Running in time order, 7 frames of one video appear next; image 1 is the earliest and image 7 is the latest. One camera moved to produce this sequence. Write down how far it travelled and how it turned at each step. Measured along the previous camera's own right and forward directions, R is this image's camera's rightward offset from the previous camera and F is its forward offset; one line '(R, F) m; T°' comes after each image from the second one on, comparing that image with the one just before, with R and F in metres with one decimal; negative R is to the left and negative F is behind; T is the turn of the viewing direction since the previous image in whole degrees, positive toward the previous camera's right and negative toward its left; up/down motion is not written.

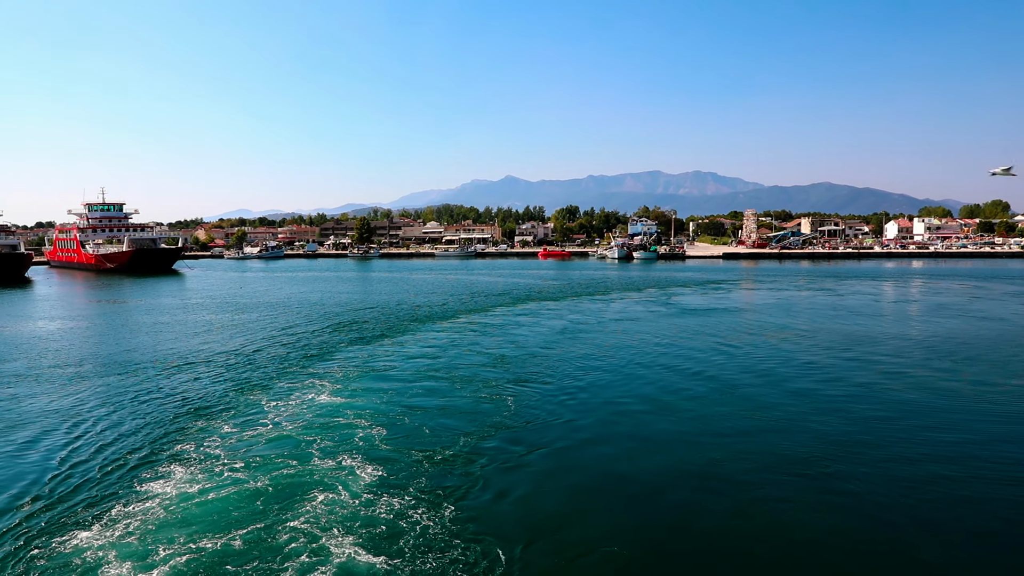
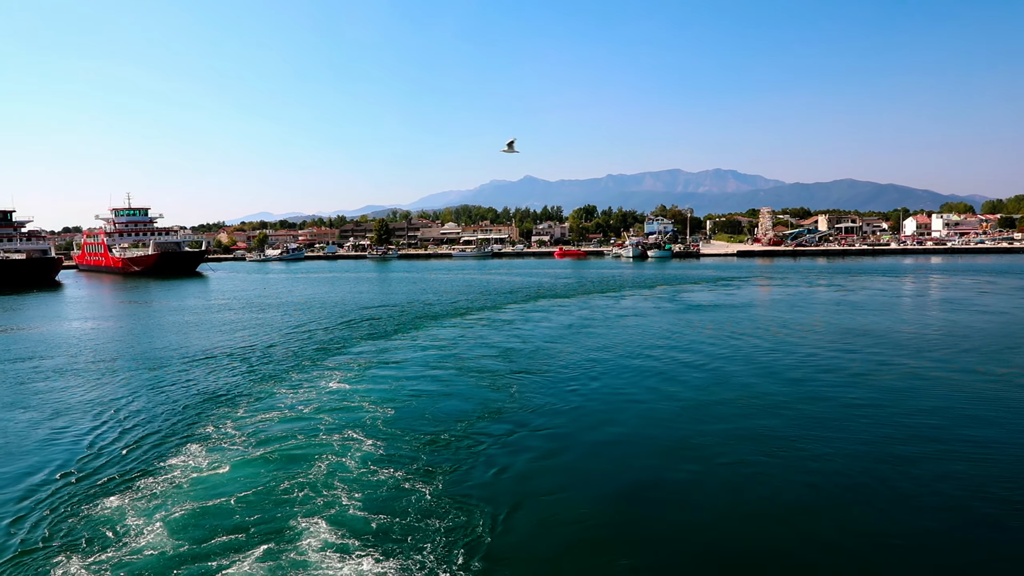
(+0.4, -0.7) m; -2°
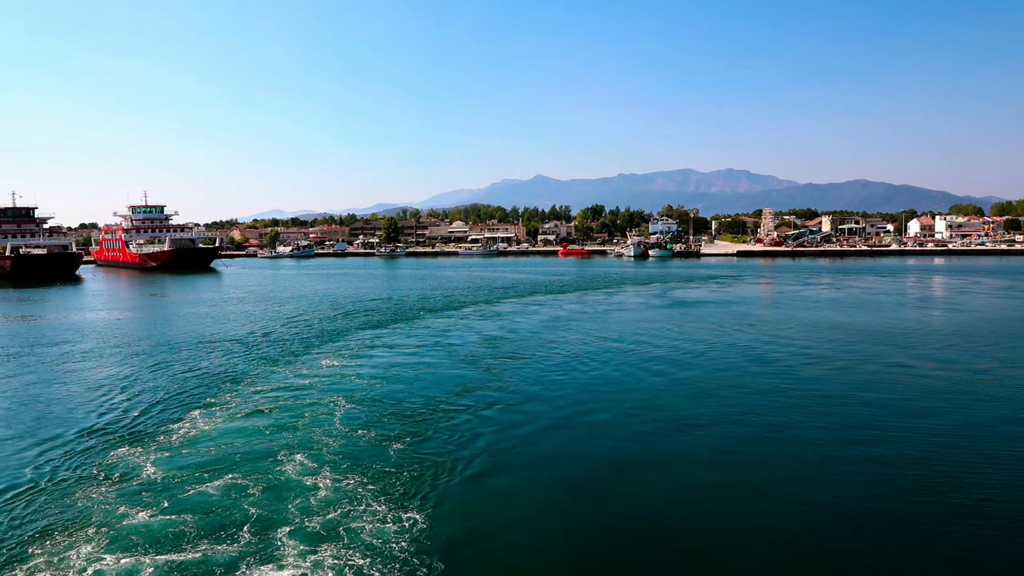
(+0.7, -1.0) m; -1°
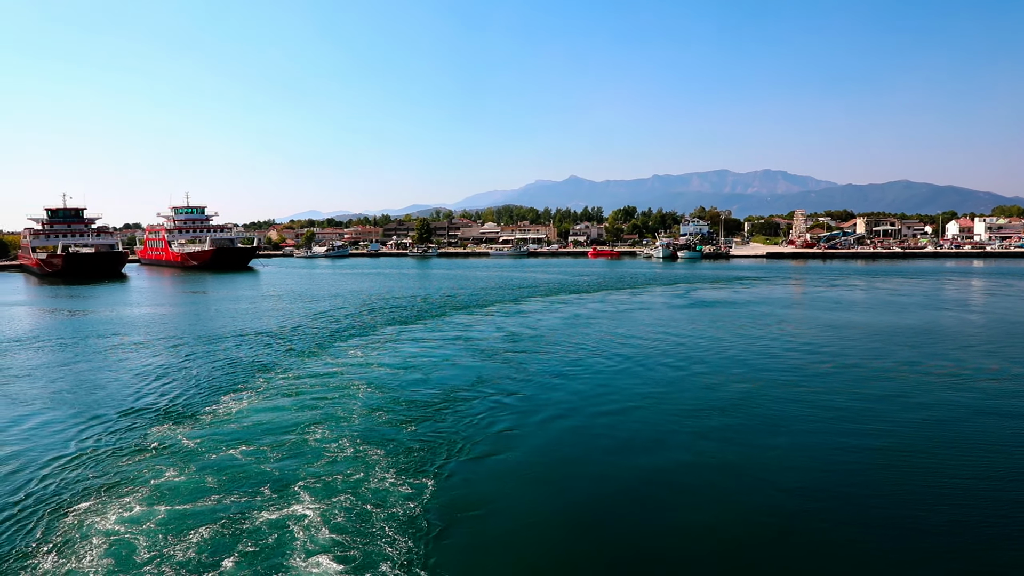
(+0.3, -0.7) m; -3°
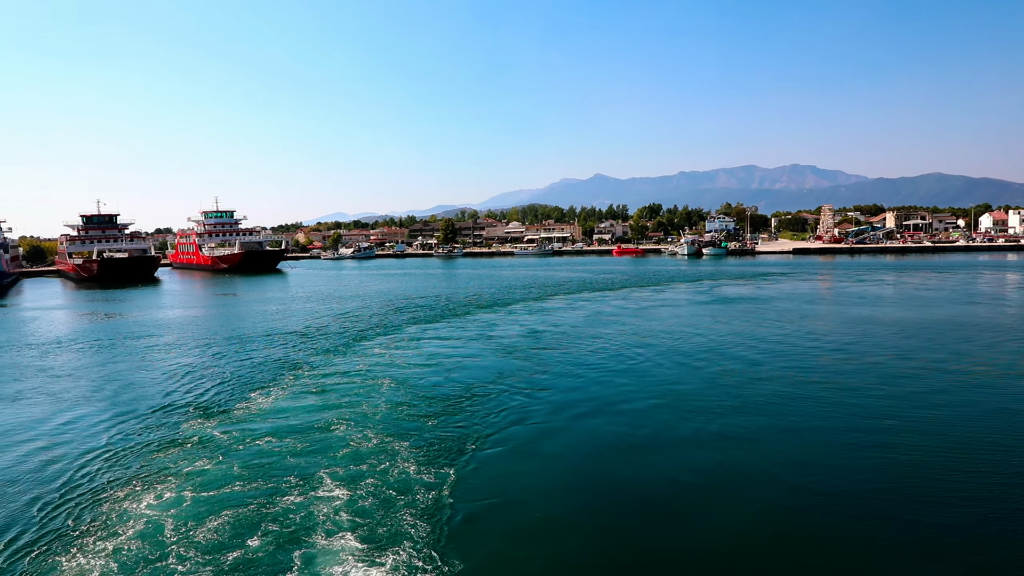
(0.0, -0.5) m; -2°
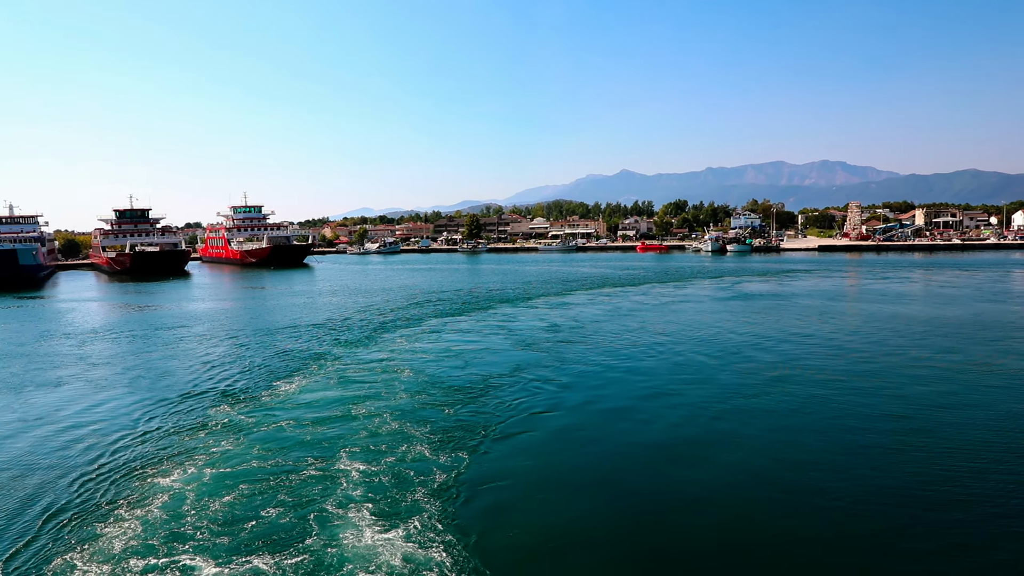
(0.0, -0.6) m; -2°
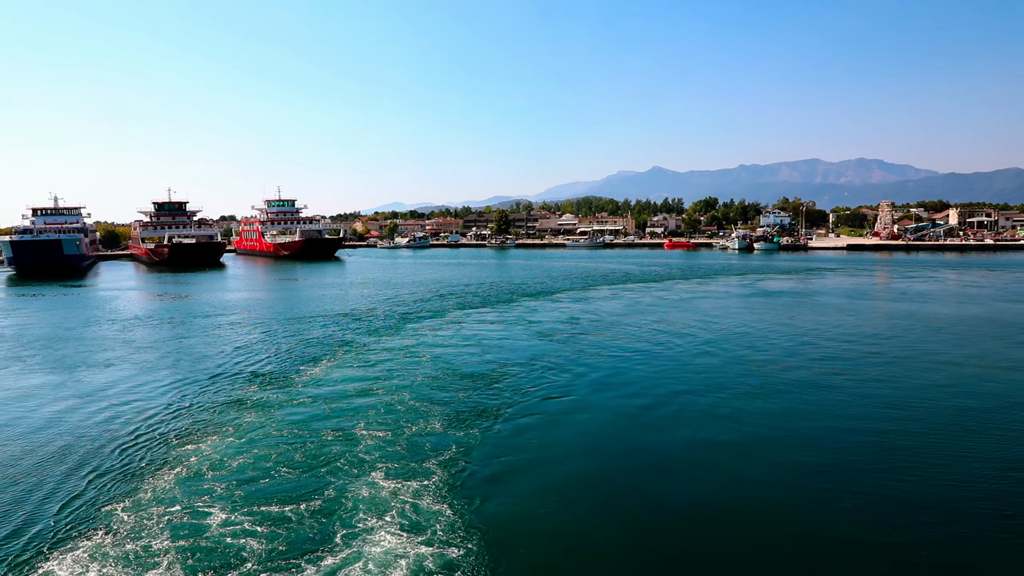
(+0.2, -0.8) m; -3°
